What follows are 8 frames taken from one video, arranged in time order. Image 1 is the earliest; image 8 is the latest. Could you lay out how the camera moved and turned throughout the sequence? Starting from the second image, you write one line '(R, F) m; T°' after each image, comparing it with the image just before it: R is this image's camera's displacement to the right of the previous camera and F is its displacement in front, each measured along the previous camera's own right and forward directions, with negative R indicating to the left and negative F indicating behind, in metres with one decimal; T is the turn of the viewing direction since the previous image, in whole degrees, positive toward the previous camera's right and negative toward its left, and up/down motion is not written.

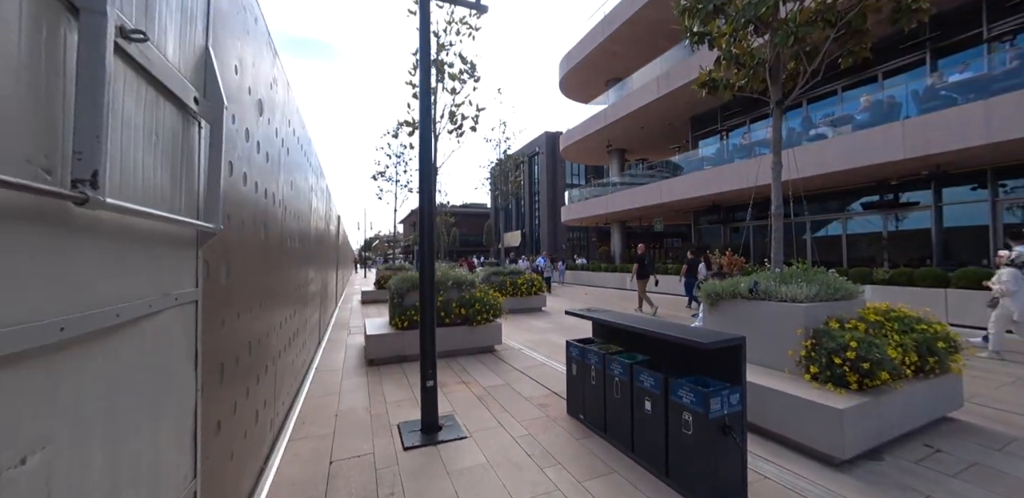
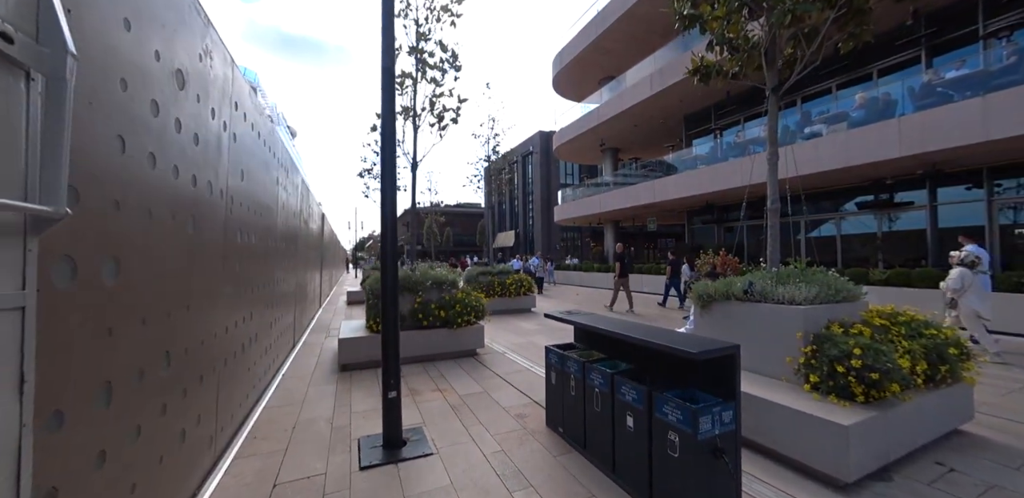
(+0.2, +0.4) m; +1°
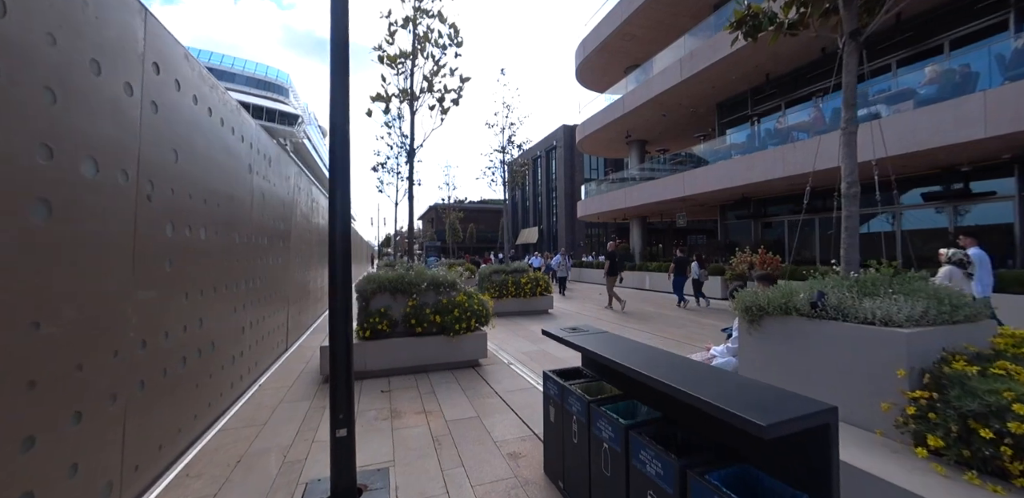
(+0.3, +0.9) m; -4°
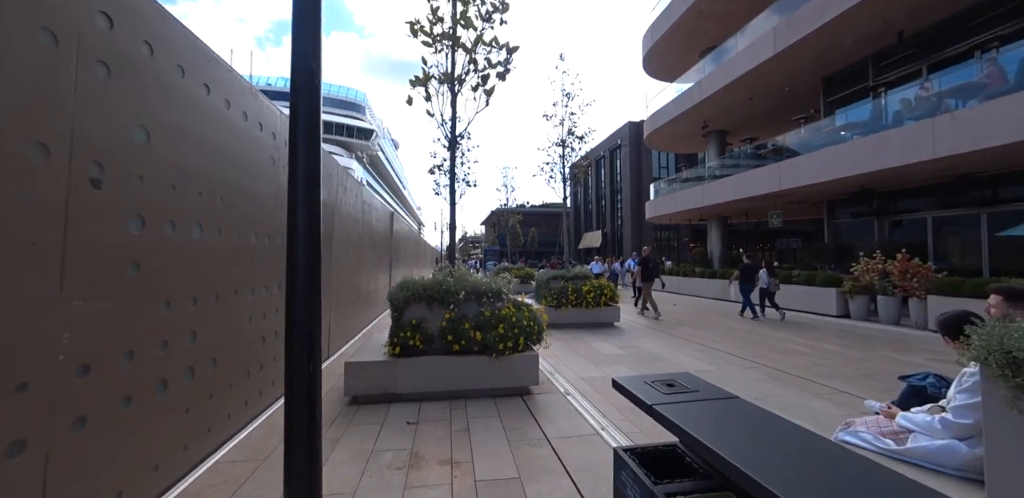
(+0.1, +1.2) m; -9°
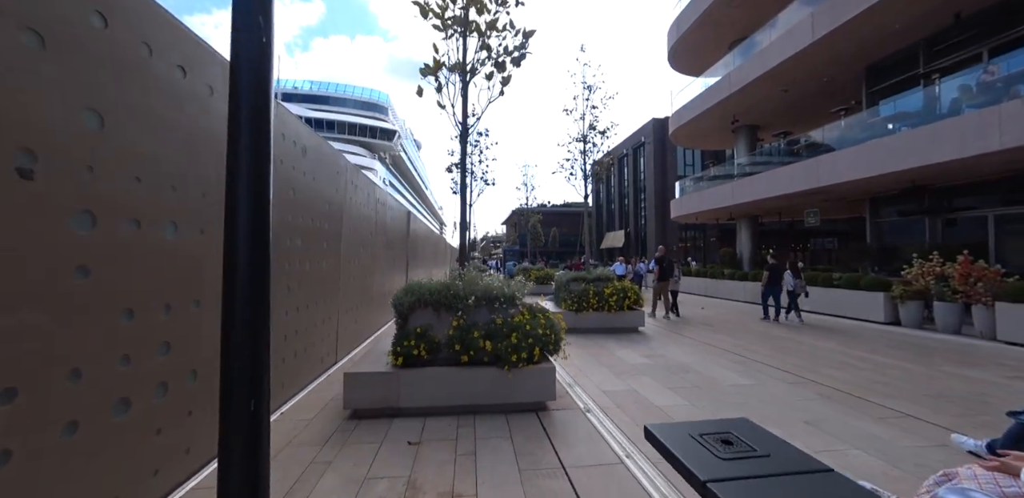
(+0.1, +0.5) m; -3°
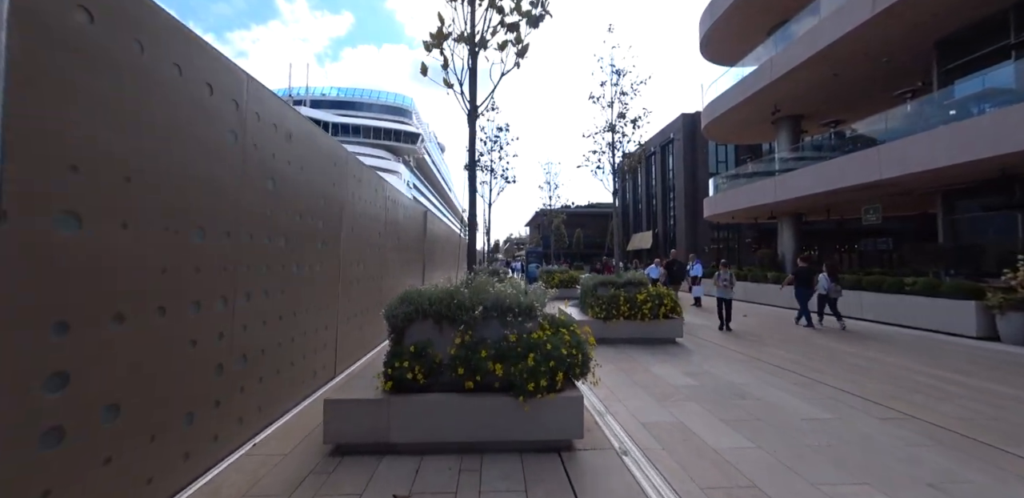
(+0.1, +0.9) m; -4°
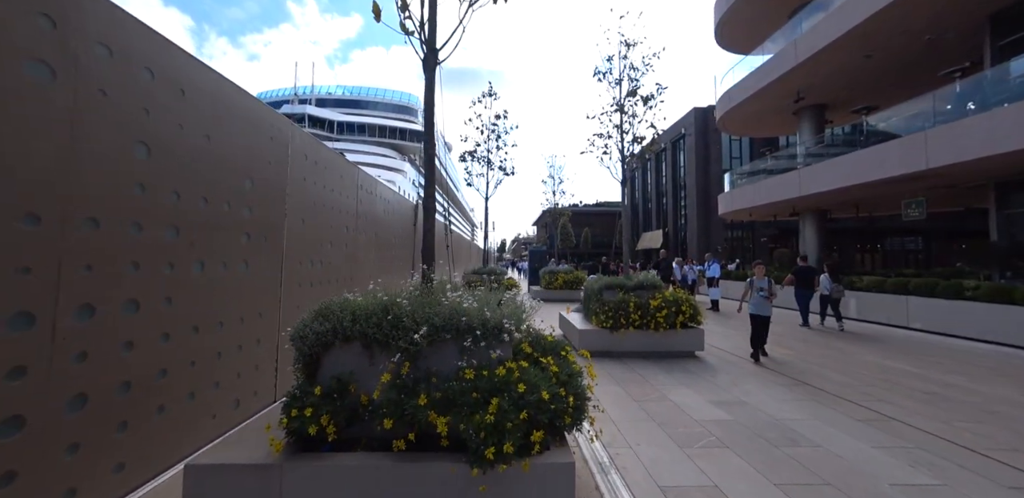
(+0.4, +1.3) m; -1°
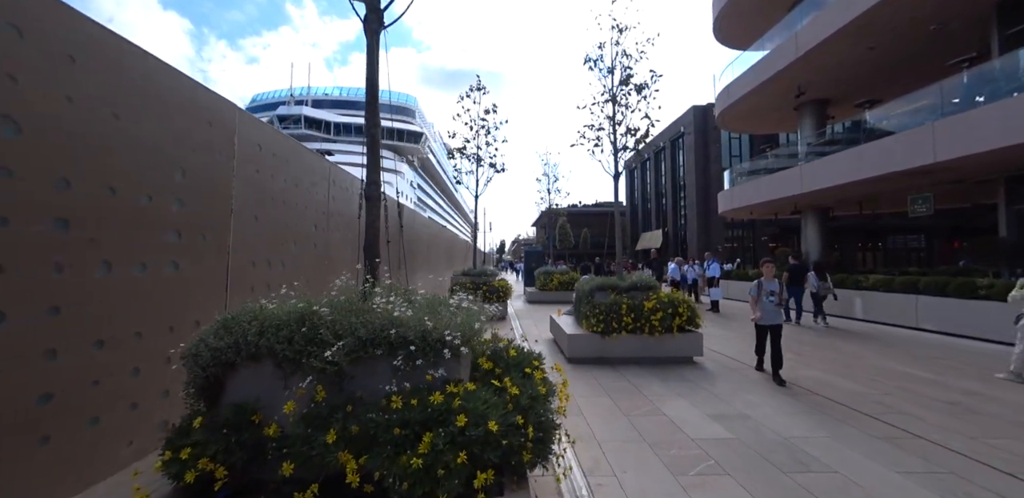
(+0.3, +0.6) m; 0°
